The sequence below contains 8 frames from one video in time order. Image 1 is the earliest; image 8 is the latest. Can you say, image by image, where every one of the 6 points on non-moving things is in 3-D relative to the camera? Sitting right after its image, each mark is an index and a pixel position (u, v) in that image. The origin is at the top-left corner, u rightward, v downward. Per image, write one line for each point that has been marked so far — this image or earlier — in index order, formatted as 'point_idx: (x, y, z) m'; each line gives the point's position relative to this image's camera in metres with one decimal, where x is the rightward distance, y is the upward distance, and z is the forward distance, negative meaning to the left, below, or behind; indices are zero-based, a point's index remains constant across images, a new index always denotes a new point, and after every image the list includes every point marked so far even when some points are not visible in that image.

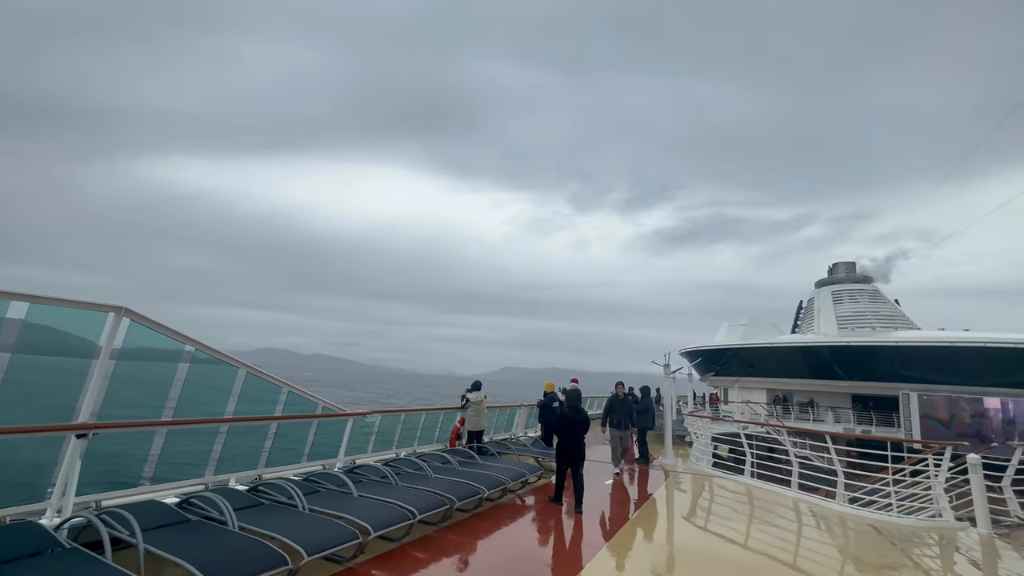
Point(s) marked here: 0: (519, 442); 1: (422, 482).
0: (+0.1, -3.0, +8.5) m
1: (-1.0, -2.2, +5.0) m
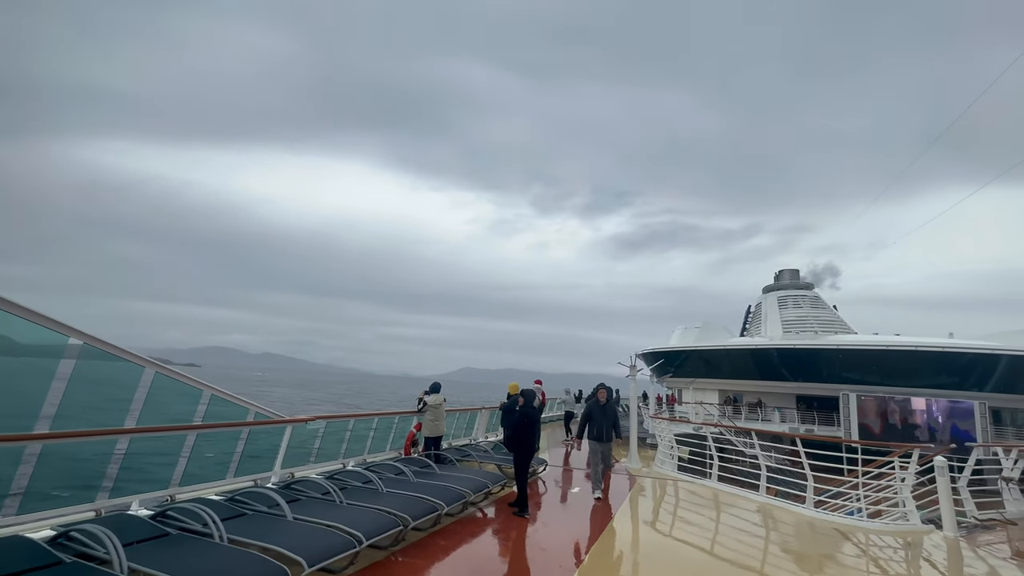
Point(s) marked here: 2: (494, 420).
0: (-0.6, -2.9, +7.9) m
1: (-1.4, -2.1, +4.4) m
2: (-0.4, -3.0, +10.2) m
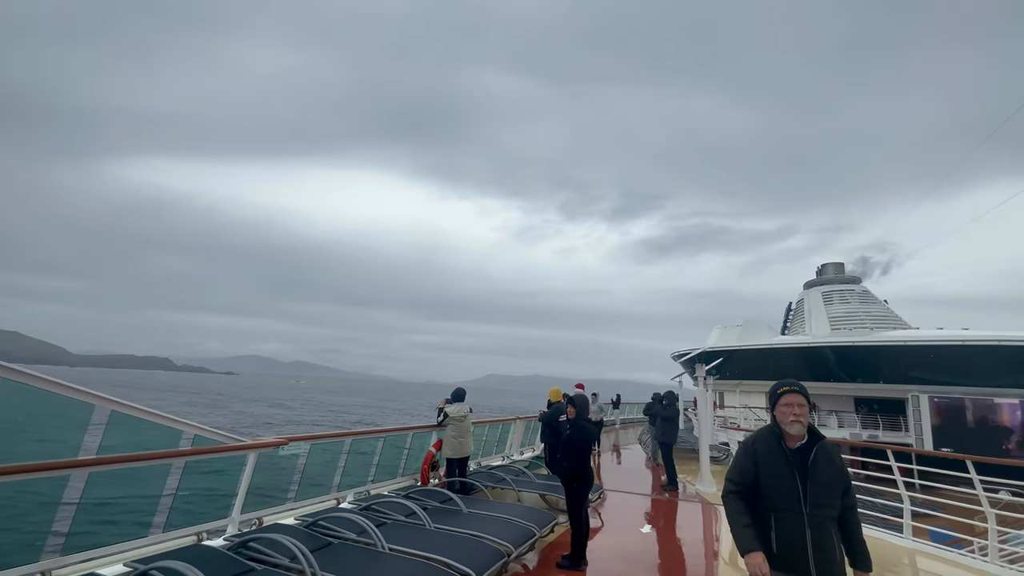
0: (0.0, -2.6, +6.4) m
1: (-1.0, -1.8, +2.9) m
2: (+0.4, -2.8, +8.6) m
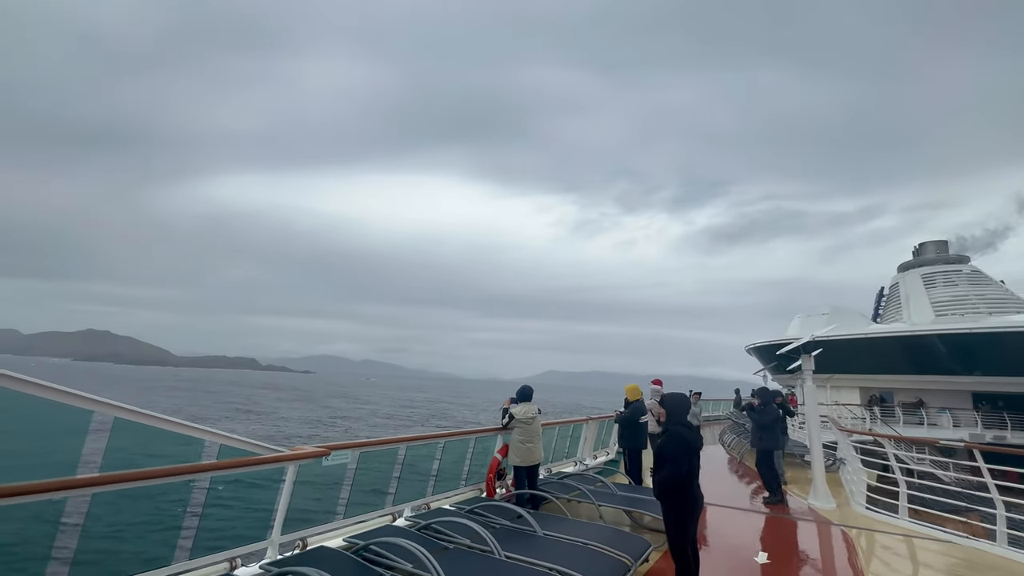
0: (+1.0, -2.4, +5.6) m
1: (-0.5, -1.7, +2.3) m
2: (+1.6, -2.6, +7.8) m
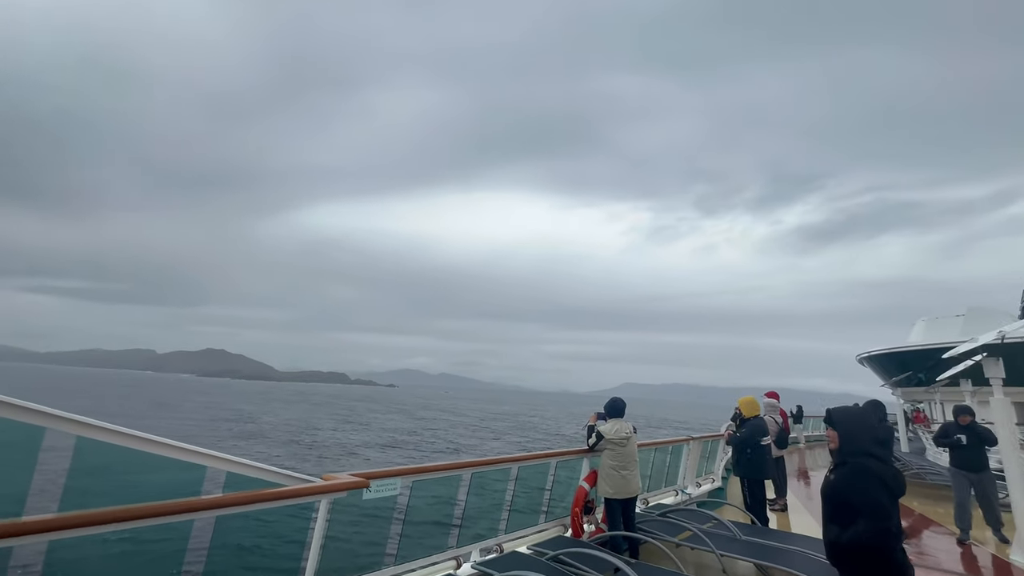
0: (+1.9, -2.3, +4.5) m
1: (-0.1, -1.6, +1.5) m
2: (+2.9, -2.5, +6.6) m
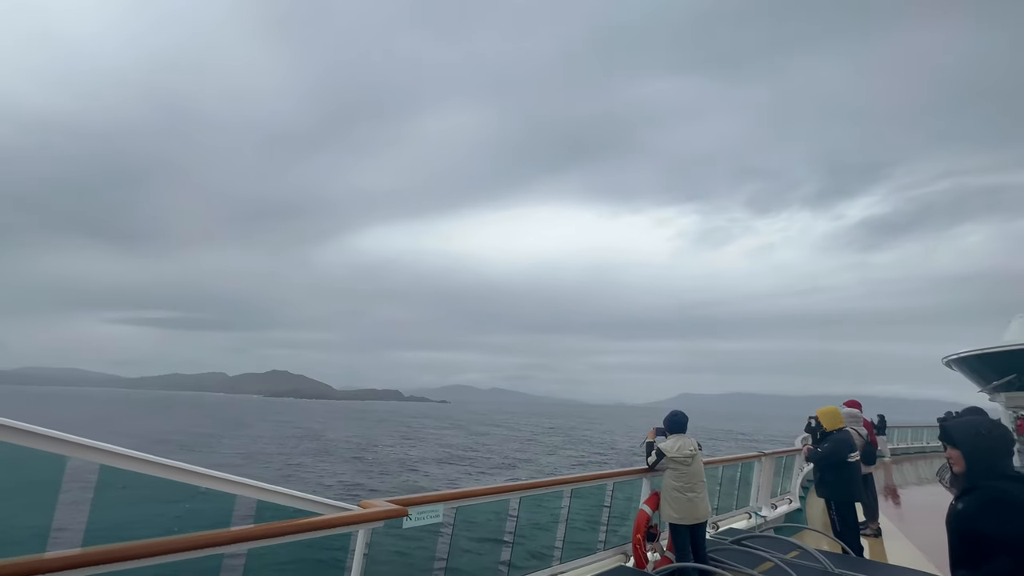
0: (+2.4, -2.3, +4.0) m
1: (+0.1, -1.6, +1.3) m
2: (+3.6, -2.5, +6.0) m
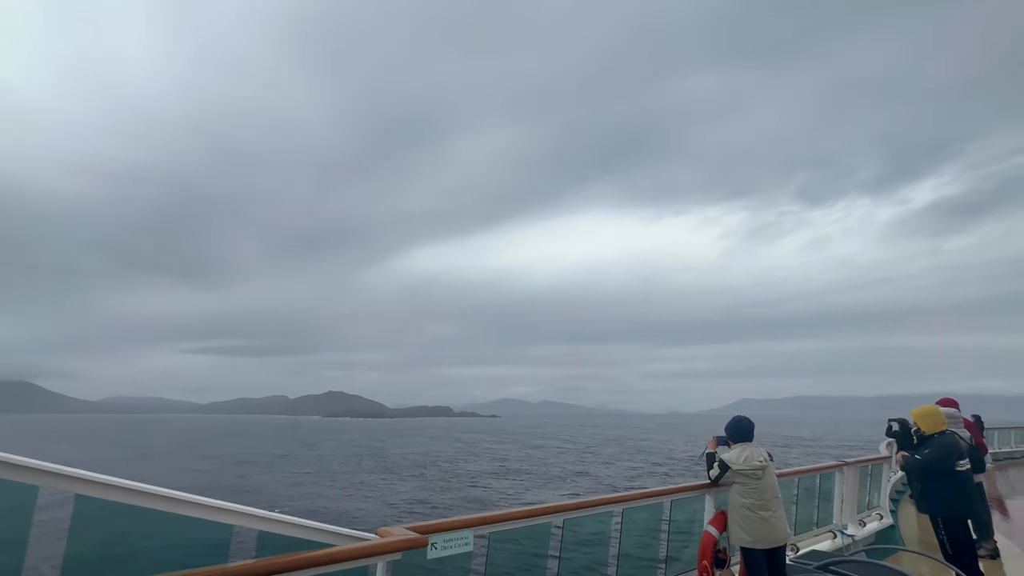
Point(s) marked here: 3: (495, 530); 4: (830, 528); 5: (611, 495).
0: (+2.8, -2.2, +3.4) m
1: (+0.2, -1.5, +0.9) m
2: (+4.2, -2.3, +5.2) m
3: (-0.1, -1.4, +2.7) m
4: (+3.2, -2.4, +4.5) m
5: (+0.6, -1.4, +3.0) m
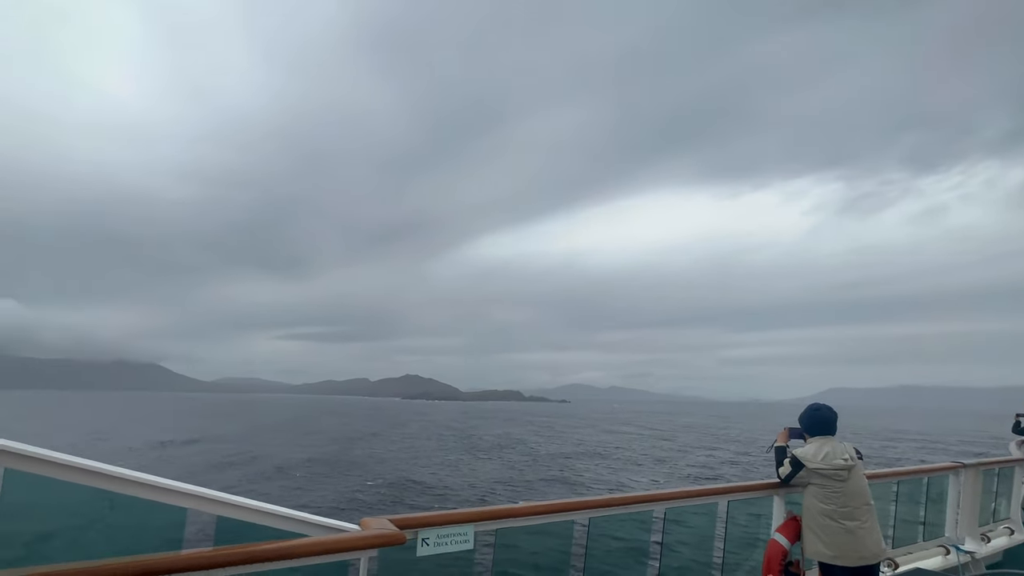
0: (+3.1, -1.9, +2.7) m
1: (0.0, -1.4, +0.6) m
2: (+4.7, -2.0, +4.3) m
3: (+0.1, -1.2, +2.4) m
4: (+3.6, -2.1, +3.7) m
5: (+0.8, -1.2, +2.6) m
